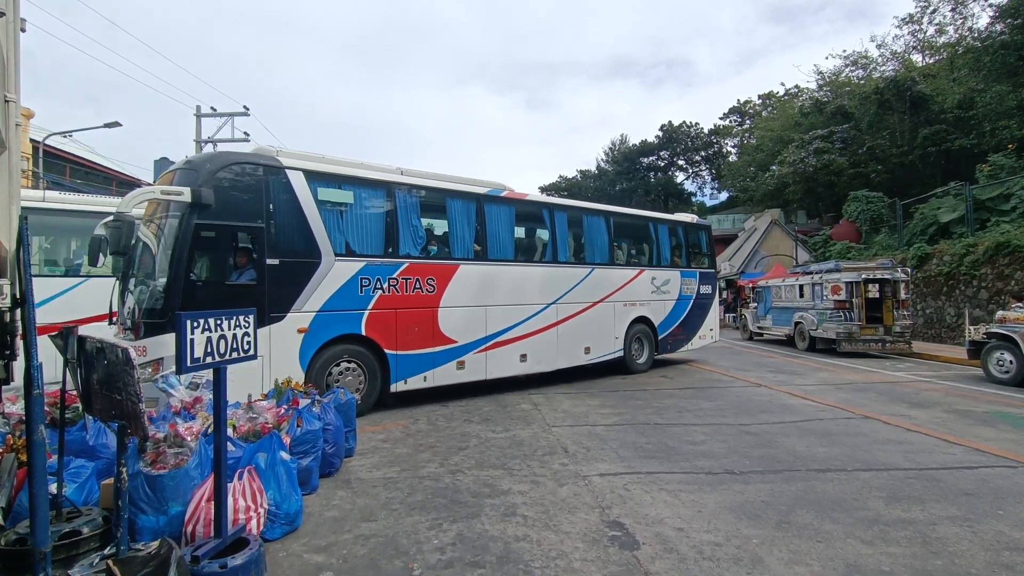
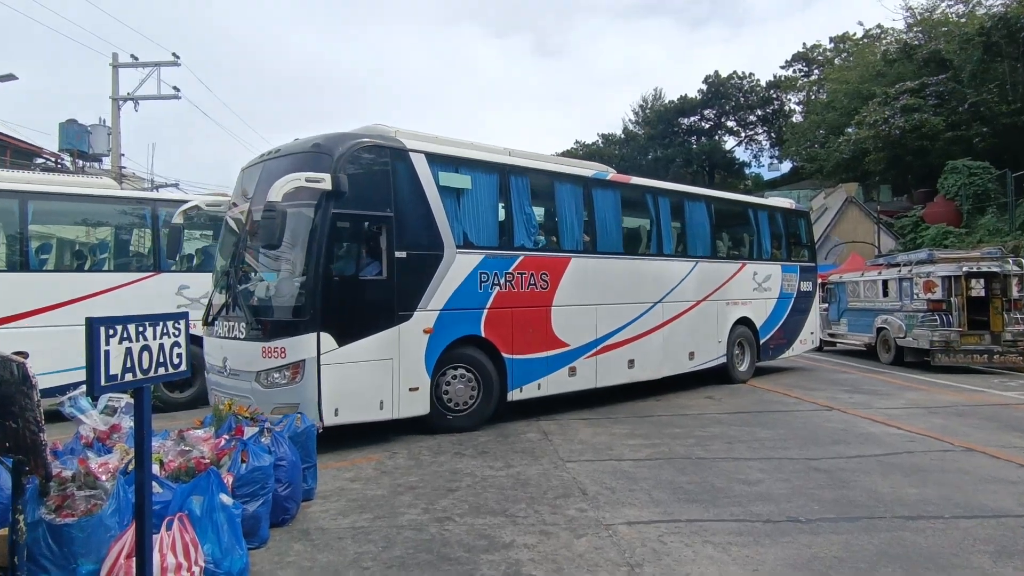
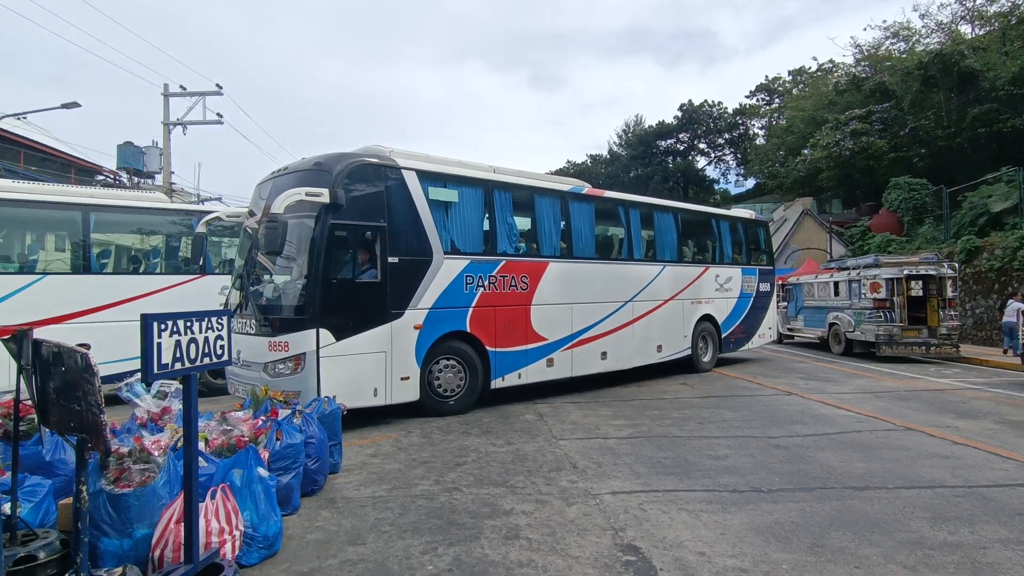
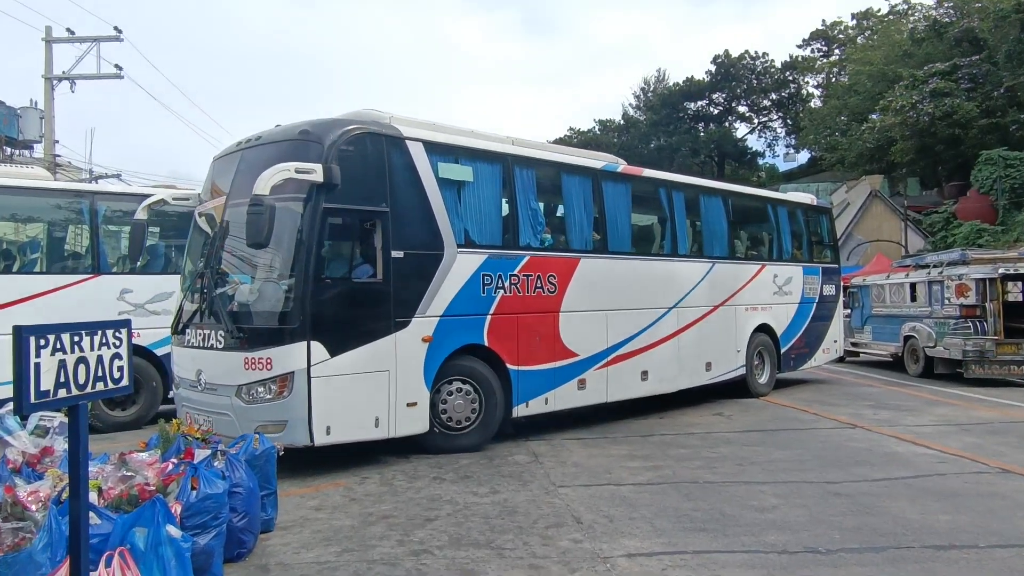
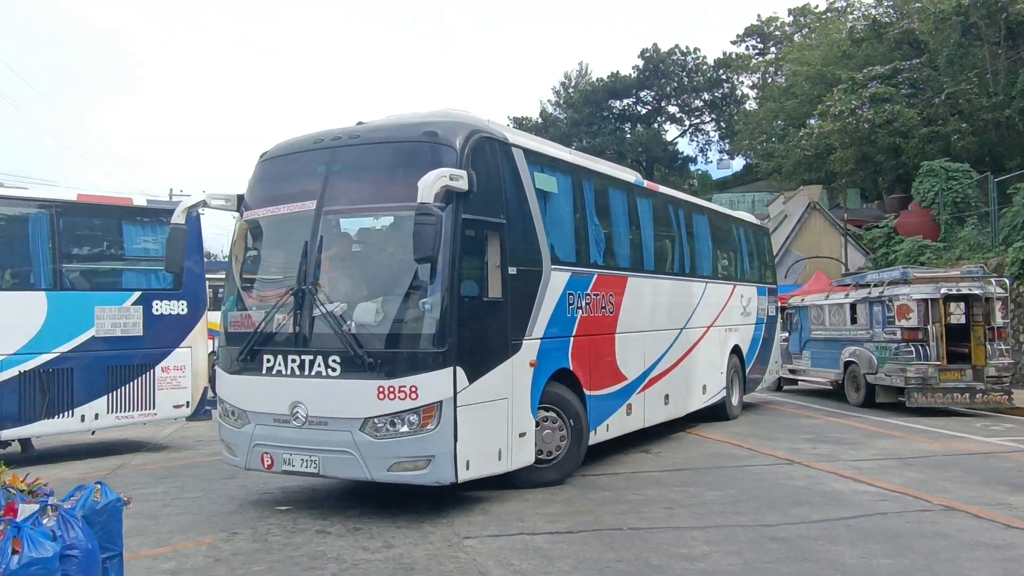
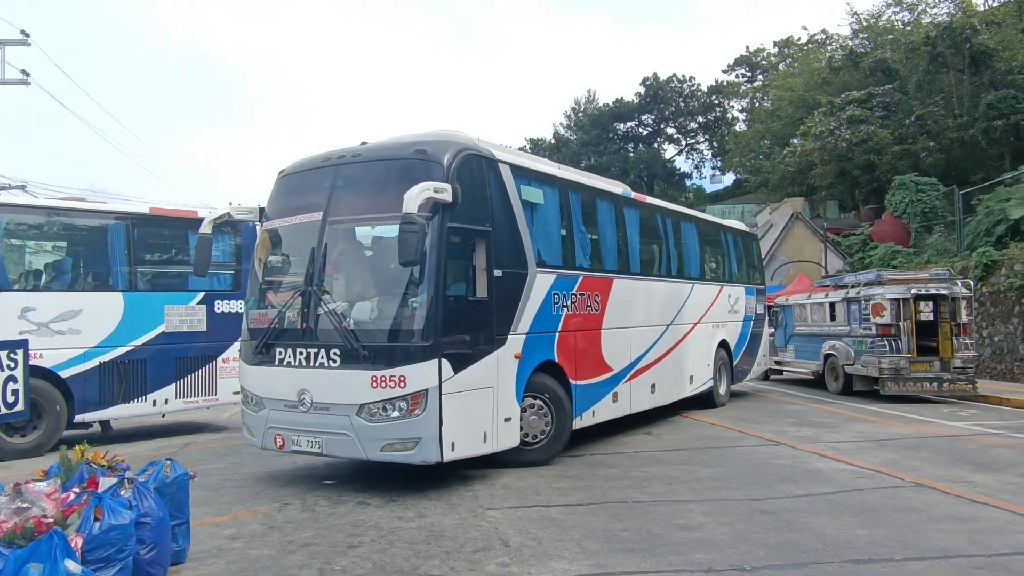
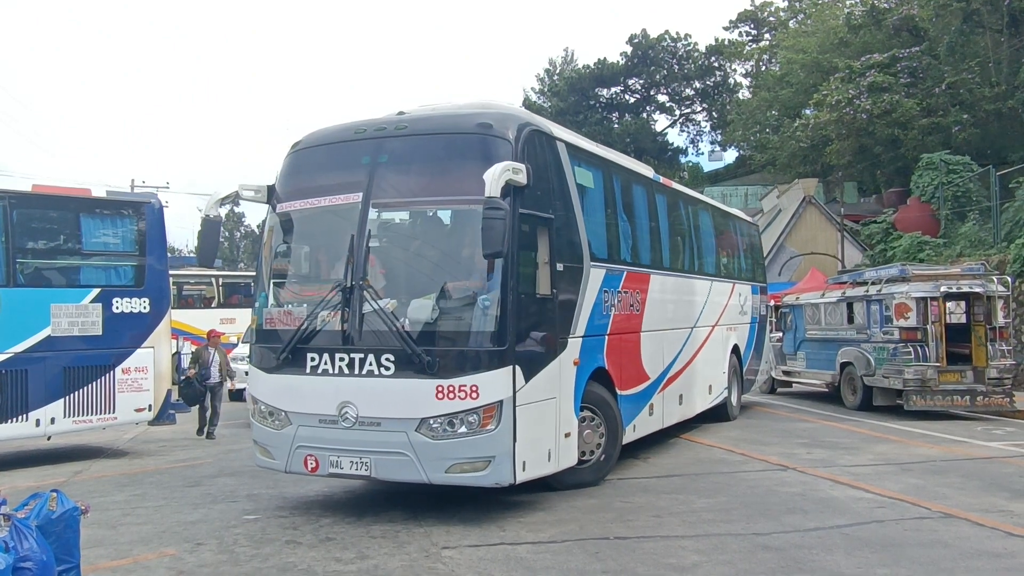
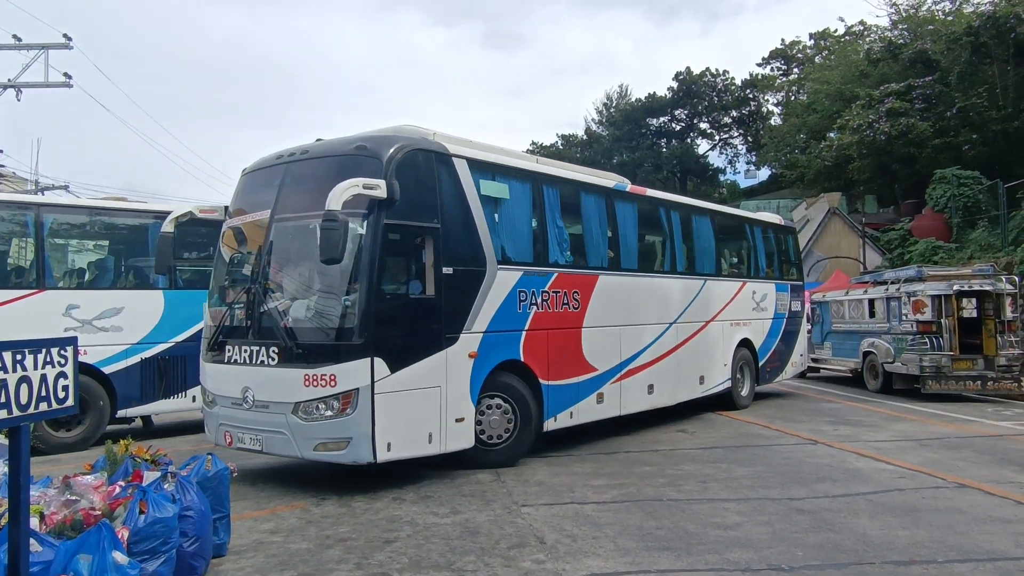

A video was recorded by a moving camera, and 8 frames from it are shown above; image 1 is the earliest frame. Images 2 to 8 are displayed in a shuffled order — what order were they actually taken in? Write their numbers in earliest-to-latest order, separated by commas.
3, 2, 4, 8, 6, 5, 7
